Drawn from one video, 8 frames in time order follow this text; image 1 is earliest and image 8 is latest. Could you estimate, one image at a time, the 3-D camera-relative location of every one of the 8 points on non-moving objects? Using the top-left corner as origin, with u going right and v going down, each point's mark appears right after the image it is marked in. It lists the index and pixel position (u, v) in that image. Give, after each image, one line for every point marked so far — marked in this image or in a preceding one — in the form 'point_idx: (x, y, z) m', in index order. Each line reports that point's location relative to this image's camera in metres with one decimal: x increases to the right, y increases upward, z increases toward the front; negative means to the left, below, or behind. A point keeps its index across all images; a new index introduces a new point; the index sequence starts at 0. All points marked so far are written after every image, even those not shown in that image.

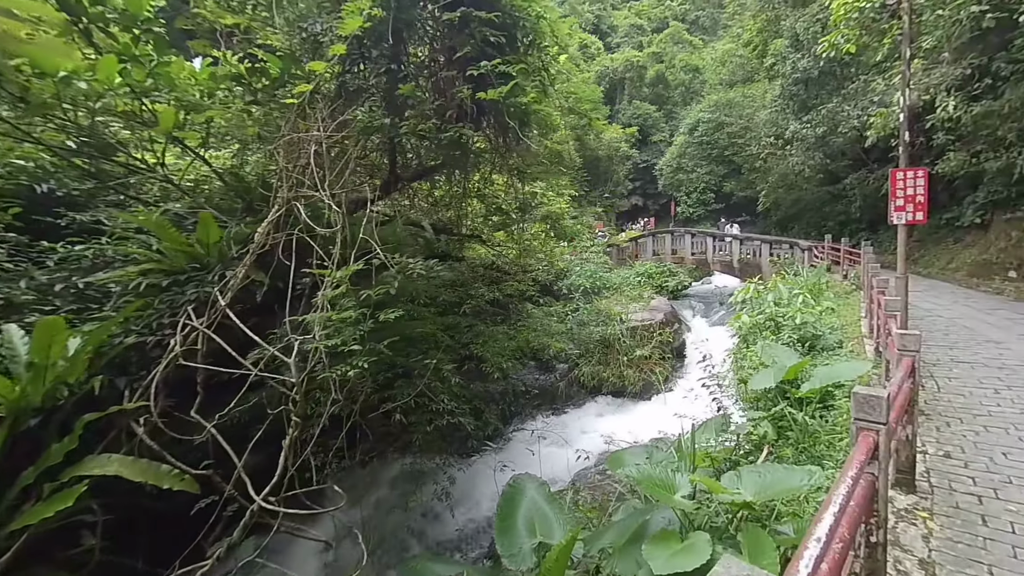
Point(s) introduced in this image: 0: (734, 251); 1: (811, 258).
0: (+7.0, +1.1, +13.7) m
1: (+8.1, +0.8, +11.9) m
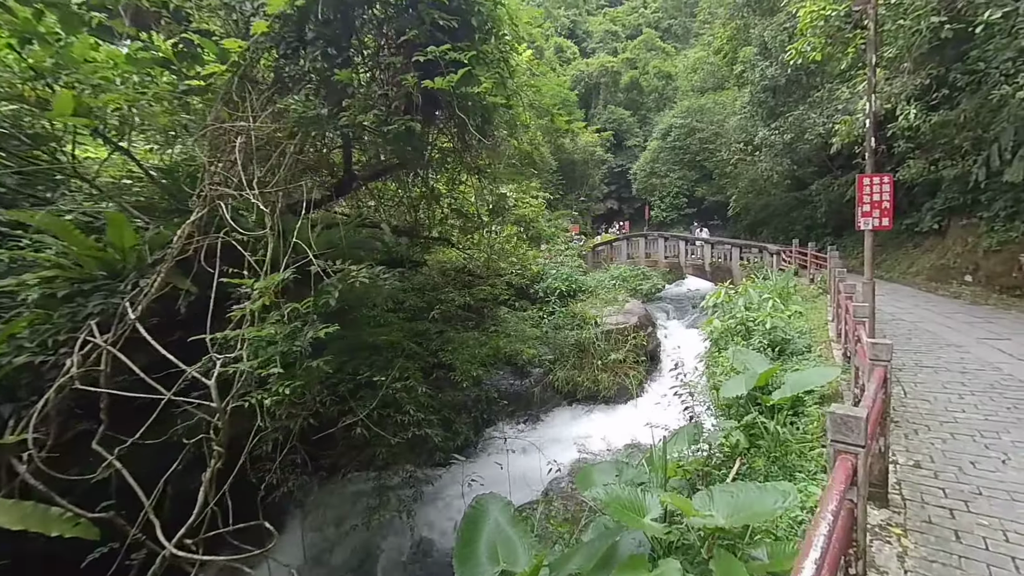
0: (+6.2, +1.0, +13.9) m
1: (+7.4, +0.7, +12.1) m
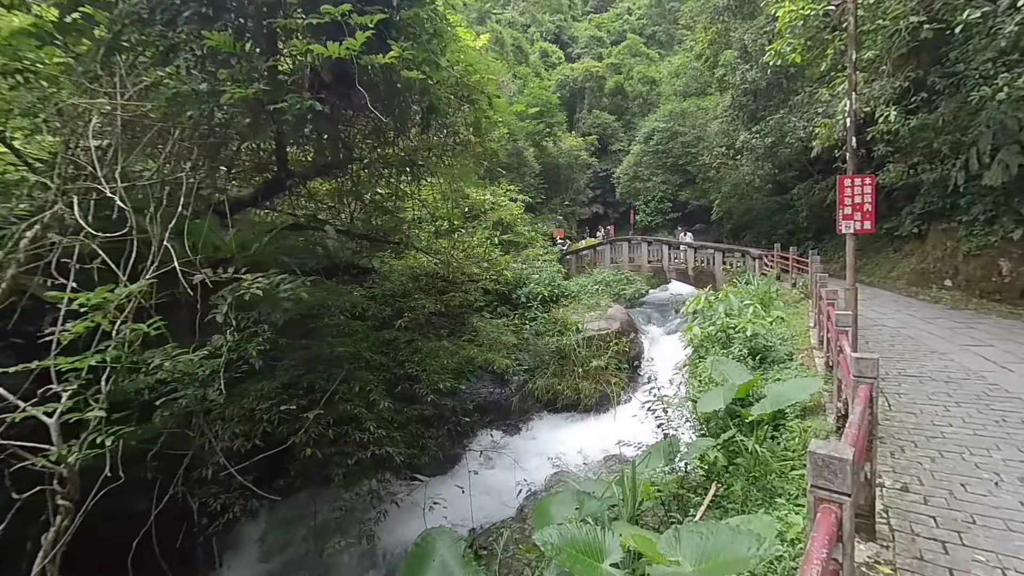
0: (+5.6, +0.9, +13.8) m
1: (+6.9, +0.6, +12.1) m
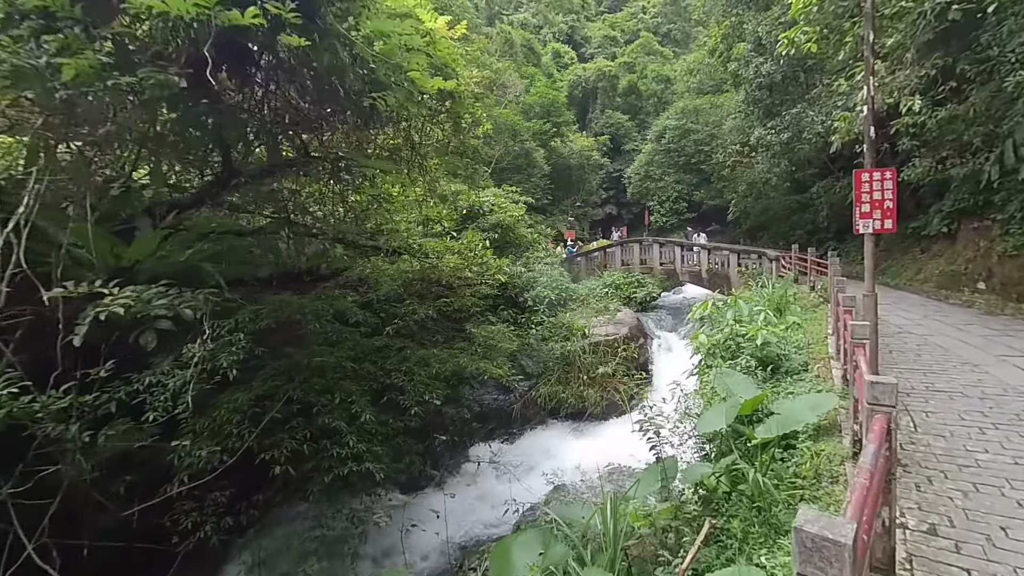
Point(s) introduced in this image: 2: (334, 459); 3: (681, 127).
0: (+5.8, +0.8, +13.3) m
1: (+7.1, +0.5, +11.5) m
2: (-1.7, -1.6, +4.1) m
3: (+6.6, +6.4, +17.2) m
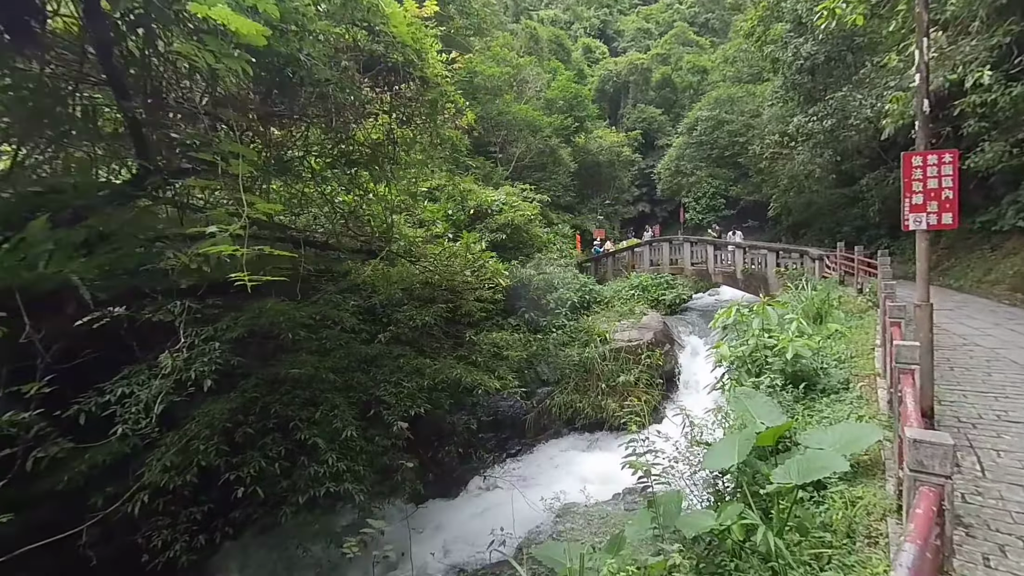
0: (+6.4, +0.8, +12.4) m
1: (+7.5, +0.5, +10.6) m
2: (-1.8, -1.7, +3.8) m
3: (+7.5, +6.3, +16.2) m
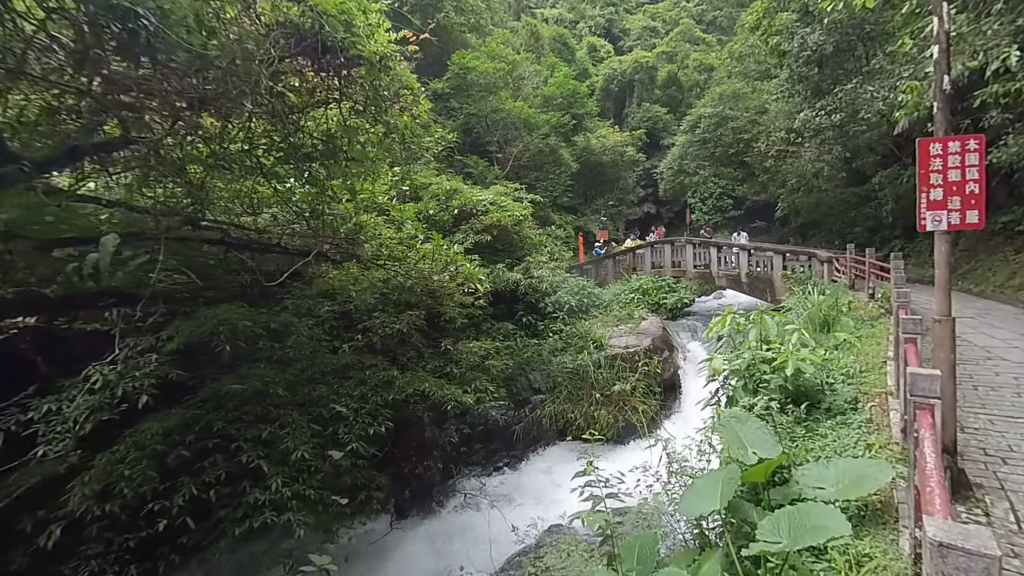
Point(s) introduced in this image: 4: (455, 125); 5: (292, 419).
0: (+6.3, +0.7, +11.9) m
1: (+7.4, +0.4, +10.0) m
2: (-2.1, -1.7, +3.5) m
3: (+7.5, +6.2, +15.7) m
4: (-1.5, +4.4, +11.7) m
5: (-2.0, -1.2, +3.8) m
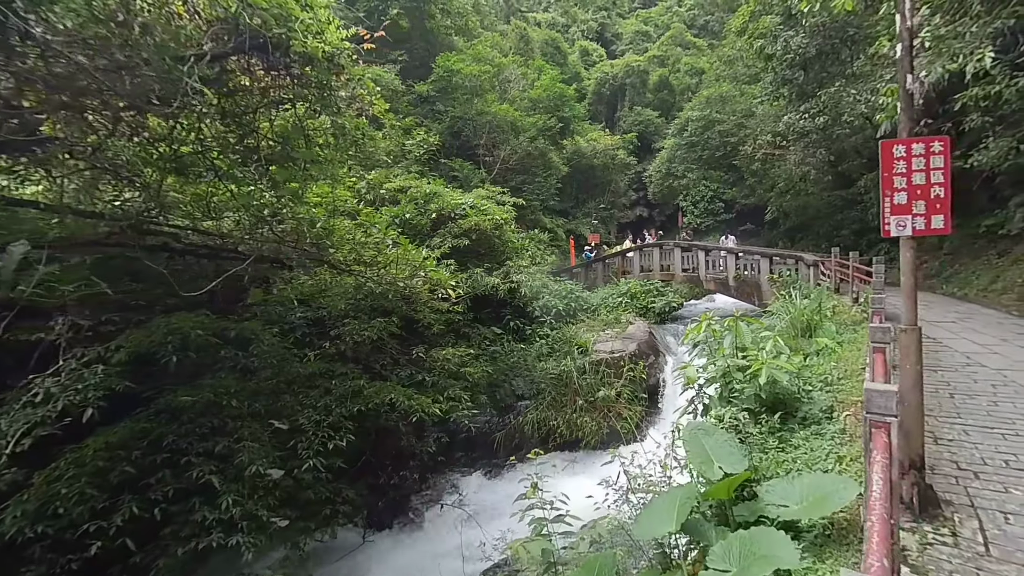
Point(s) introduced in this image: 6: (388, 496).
0: (+5.9, +0.6, +11.9) m
1: (+7.0, +0.3, +10.0) m
2: (-2.3, -1.8, +3.3) m
3: (+7.1, +6.1, +15.7) m
4: (-1.9, +4.2, +11.6) m
5: (-2.2, -1.2, +3.7) m
6: (-1.5, -2.5, +5.3) m
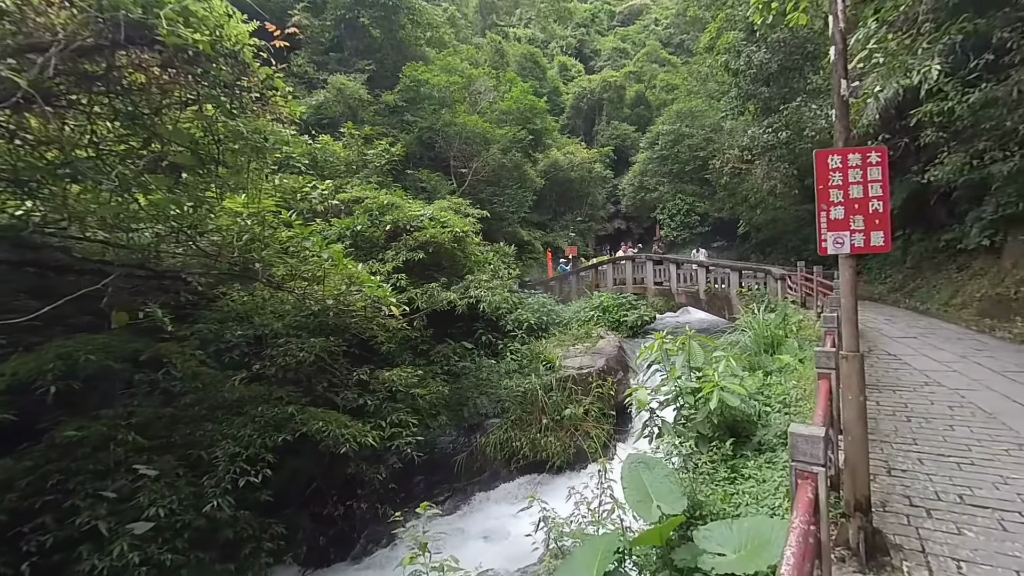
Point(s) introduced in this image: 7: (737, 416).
0: (+5.1, +0.2, +11.8) m
1: (+6.3, 0.0, +10.0) m
2: (-2.8, -1.9, +2.9) m
3: (+6.1, +5.6, +15.8) m
4: (-2.7, +3.9, +11.3) m
5: (-2.7, -1.4, +3.3) m
6: (-2.1, -2.7, +4.9) m
7: (+1.7, -1.0, +3.4) m
